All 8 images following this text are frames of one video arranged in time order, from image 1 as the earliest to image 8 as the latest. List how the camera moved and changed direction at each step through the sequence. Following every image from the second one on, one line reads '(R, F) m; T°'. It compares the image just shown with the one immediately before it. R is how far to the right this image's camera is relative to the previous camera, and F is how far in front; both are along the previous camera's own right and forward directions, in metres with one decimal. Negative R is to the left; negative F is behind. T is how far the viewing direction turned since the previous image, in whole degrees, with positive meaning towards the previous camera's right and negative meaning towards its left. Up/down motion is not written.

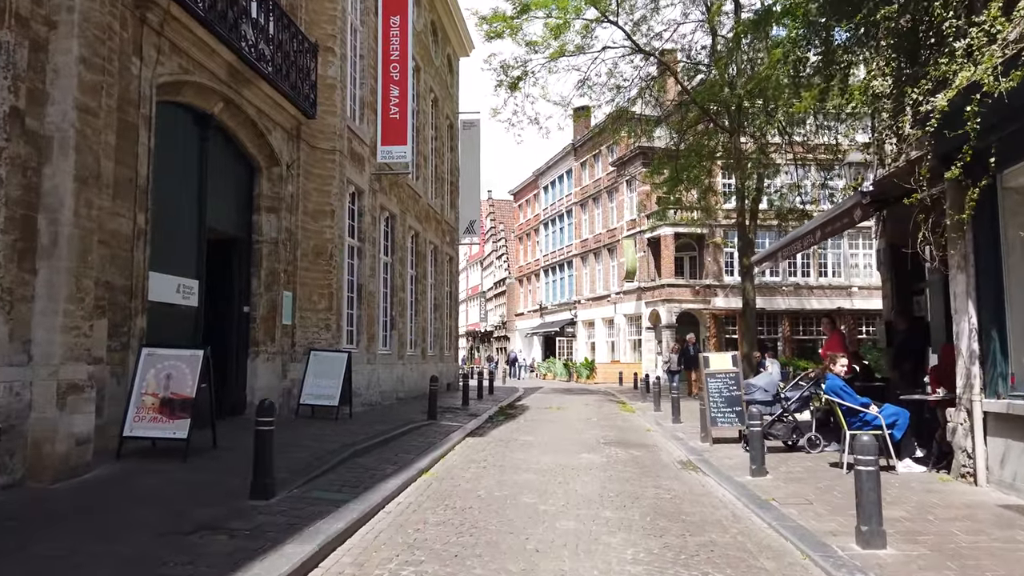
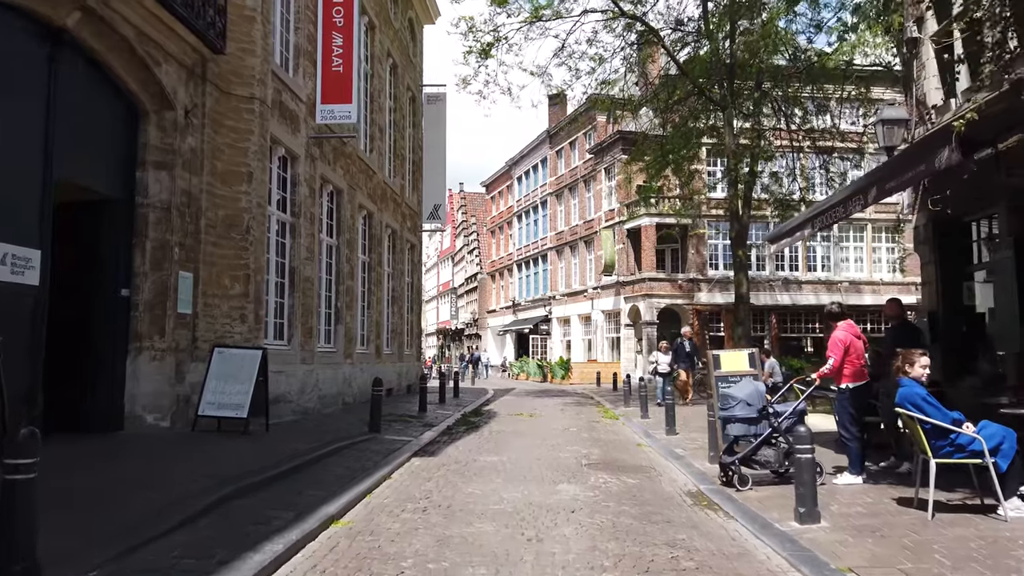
(+0.2, +2.8) m; +2°
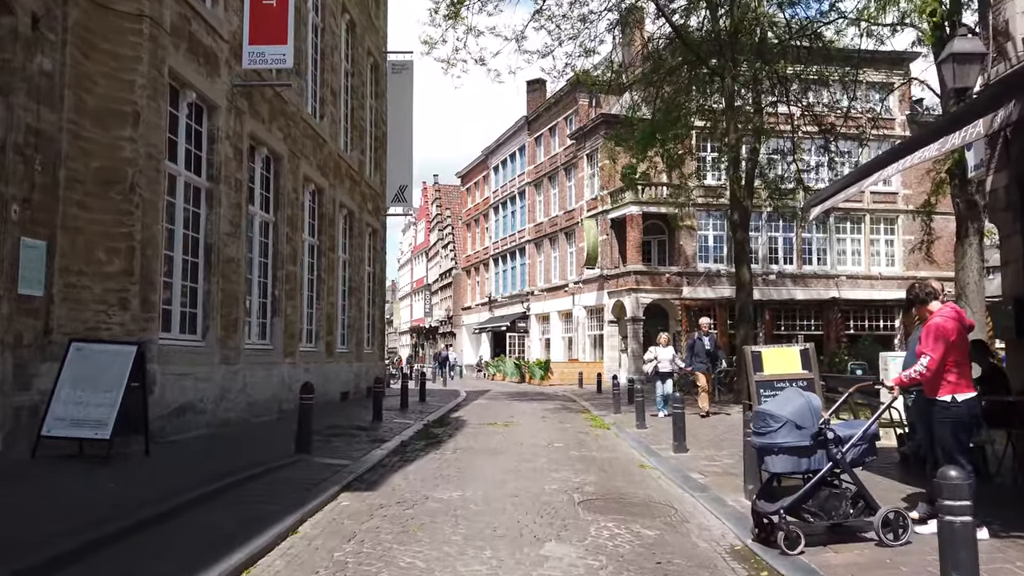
(+0.1, +2.7) m; +2°
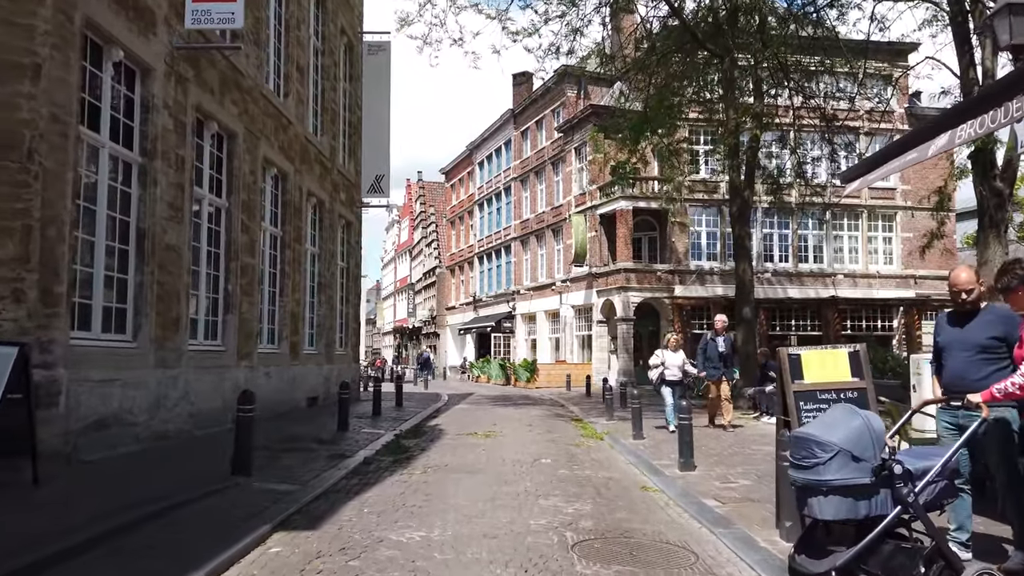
(+0.1, +1.5) m; +1°
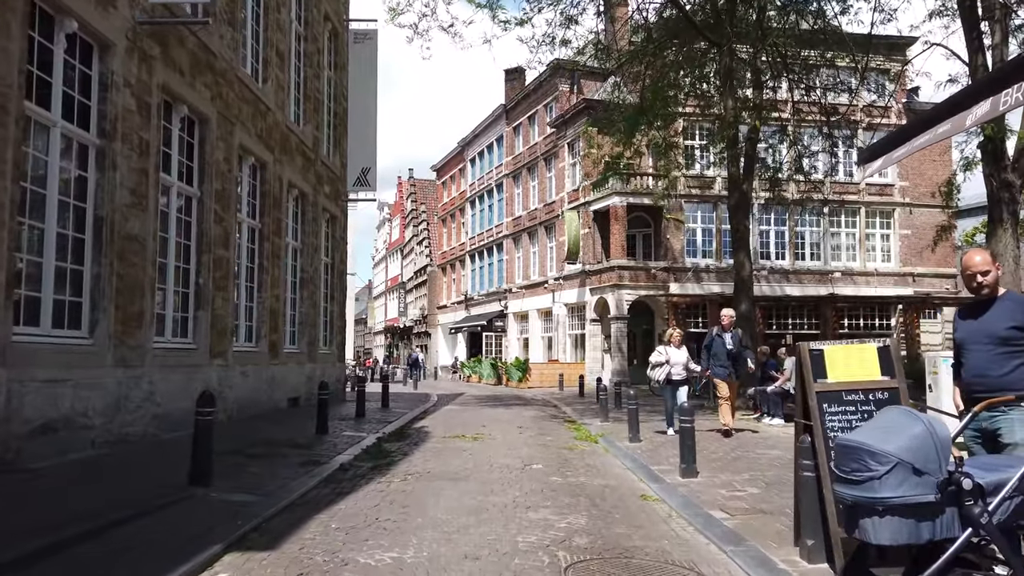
(+0.1, +0.7) m; +1°
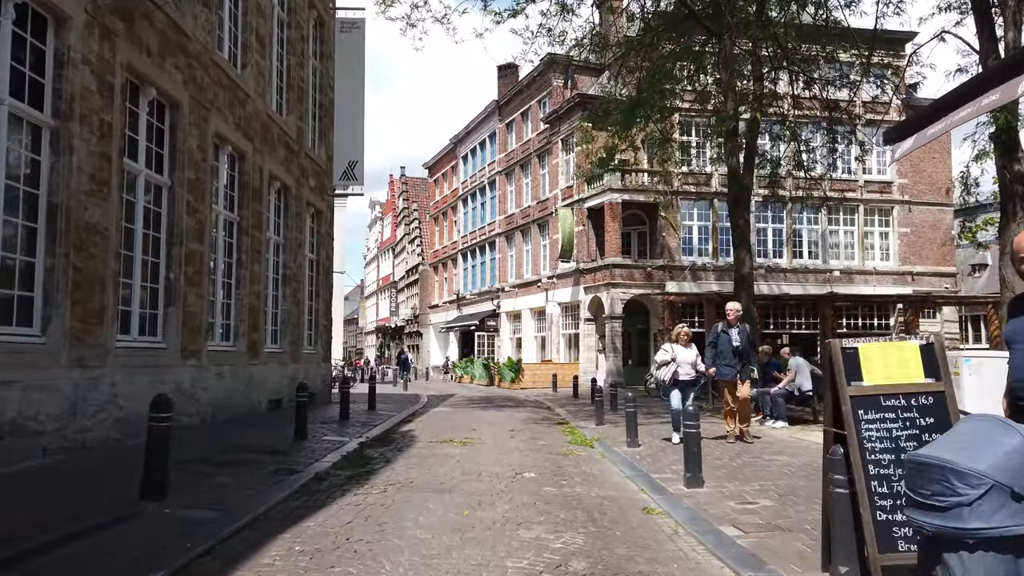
(0.0, +0.7) m; +1°
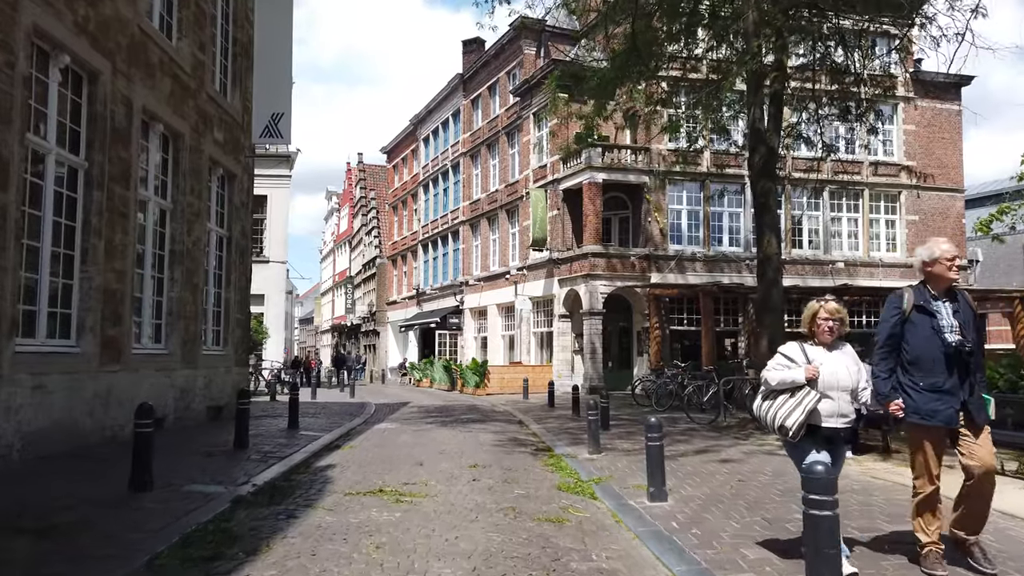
(0.0, +4.0) m; +3°
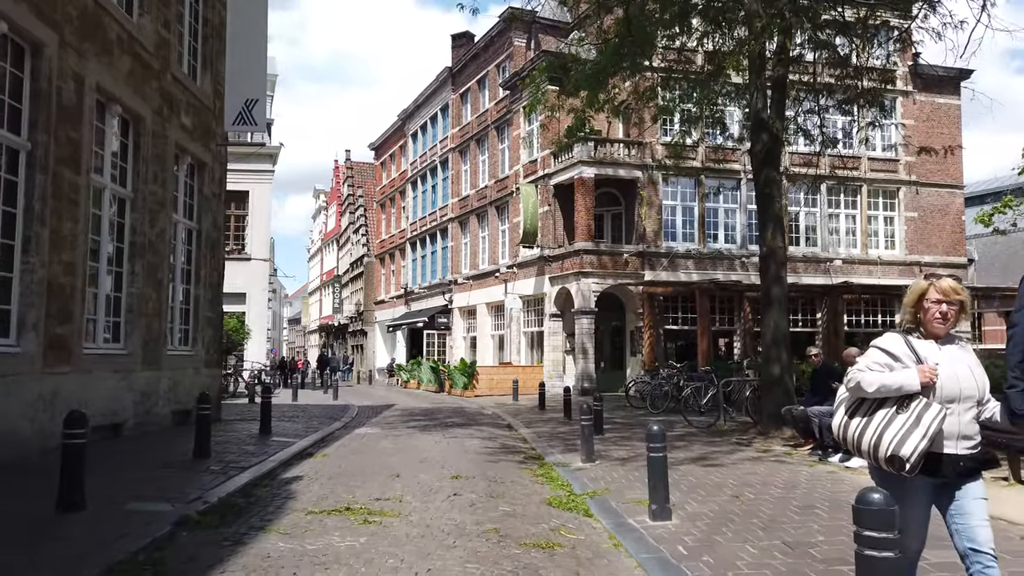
(+0.1, +0.9) m; +1°
